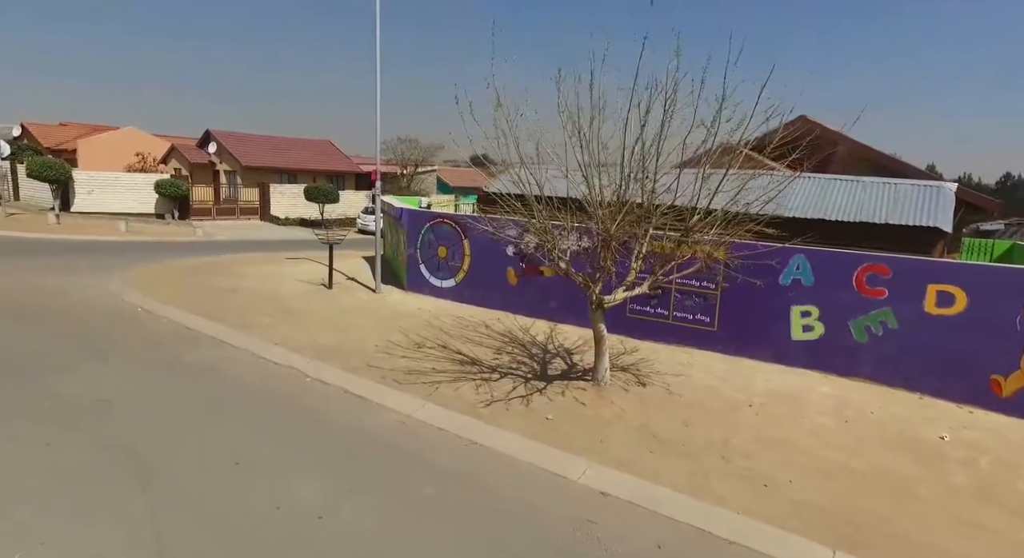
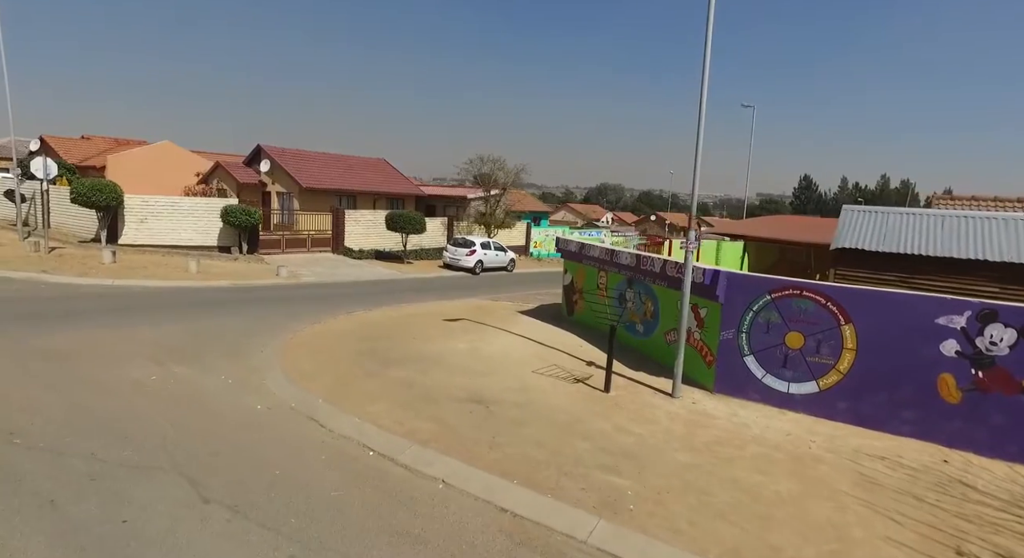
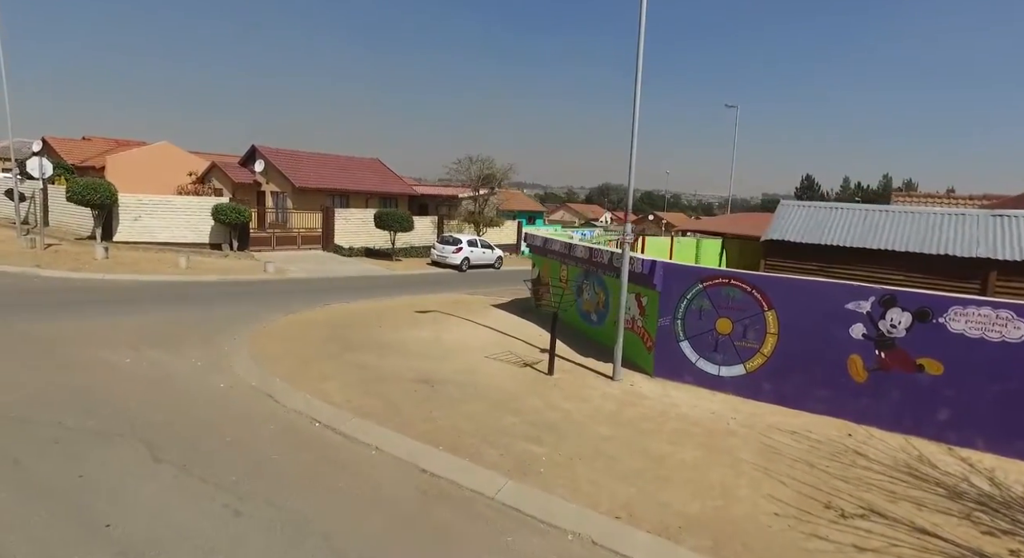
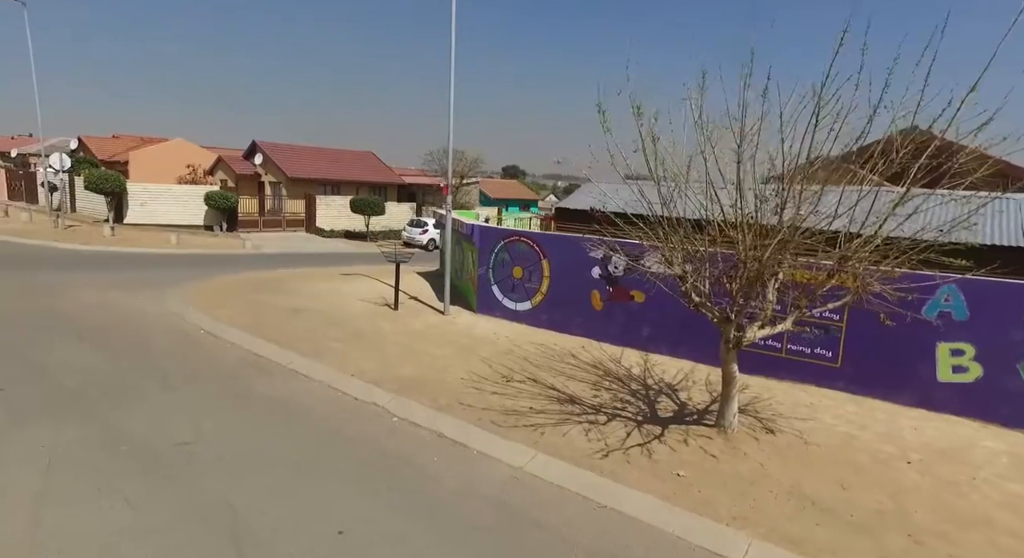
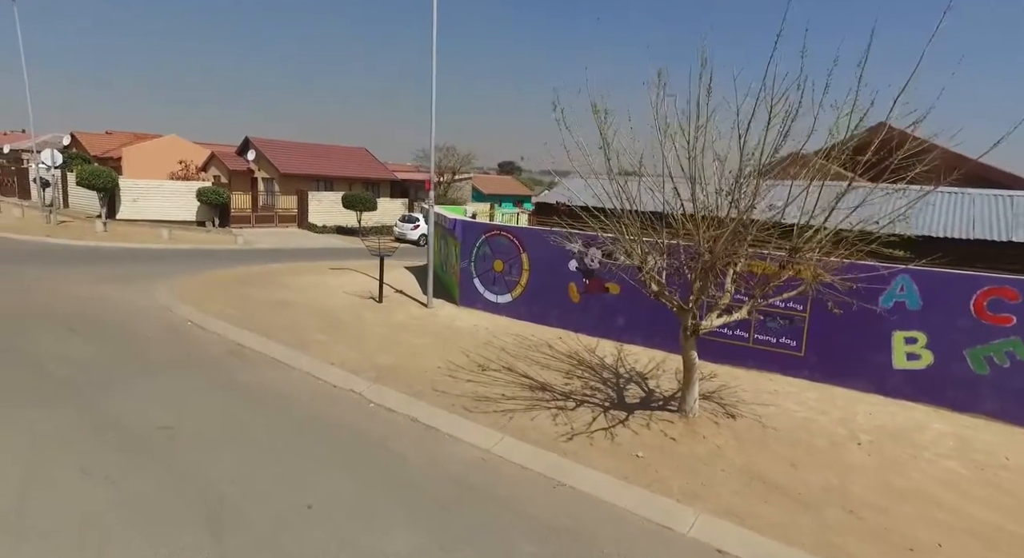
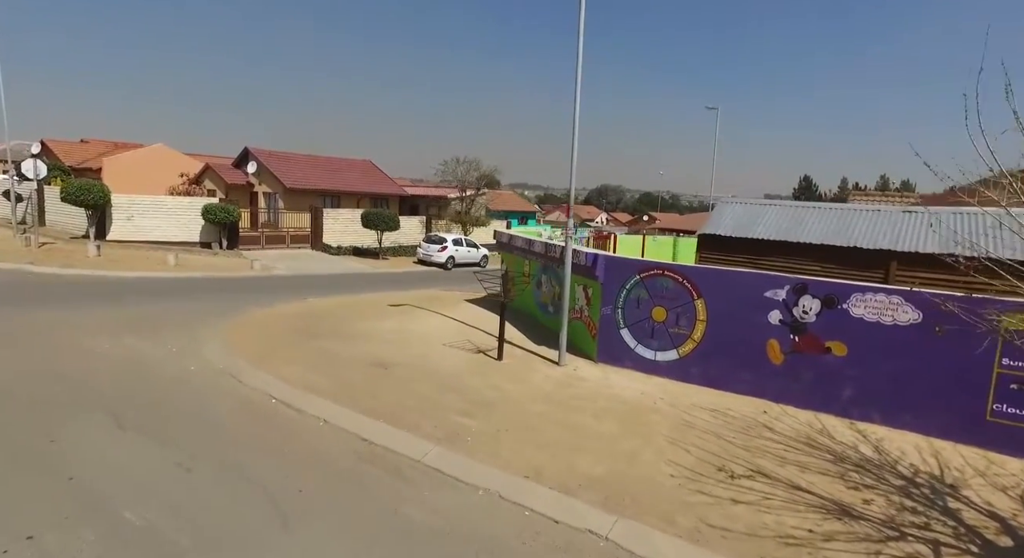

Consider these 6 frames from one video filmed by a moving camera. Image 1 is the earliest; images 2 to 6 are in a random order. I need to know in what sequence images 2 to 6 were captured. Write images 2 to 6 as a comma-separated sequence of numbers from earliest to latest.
5, 4, 6, 3, 2
